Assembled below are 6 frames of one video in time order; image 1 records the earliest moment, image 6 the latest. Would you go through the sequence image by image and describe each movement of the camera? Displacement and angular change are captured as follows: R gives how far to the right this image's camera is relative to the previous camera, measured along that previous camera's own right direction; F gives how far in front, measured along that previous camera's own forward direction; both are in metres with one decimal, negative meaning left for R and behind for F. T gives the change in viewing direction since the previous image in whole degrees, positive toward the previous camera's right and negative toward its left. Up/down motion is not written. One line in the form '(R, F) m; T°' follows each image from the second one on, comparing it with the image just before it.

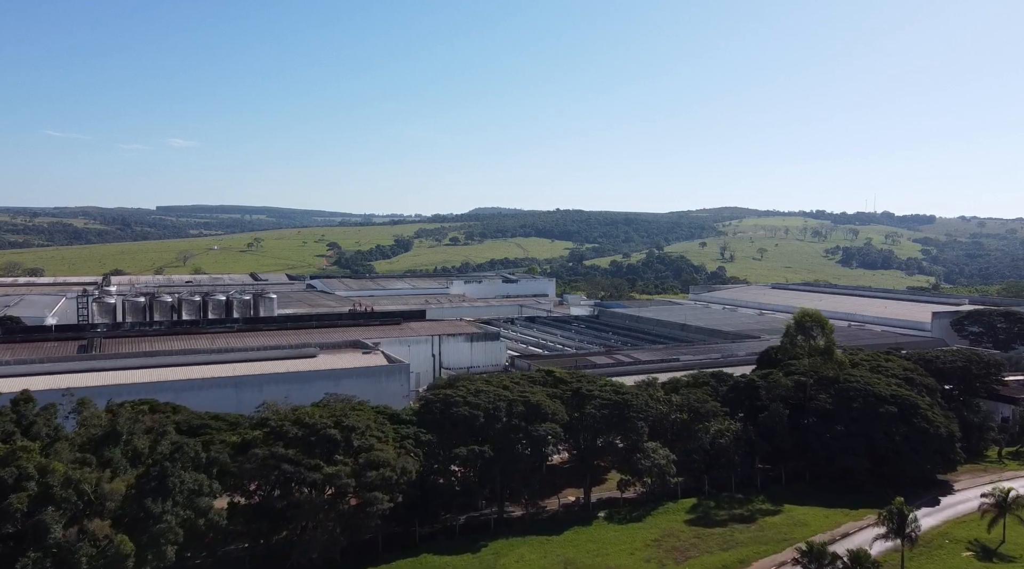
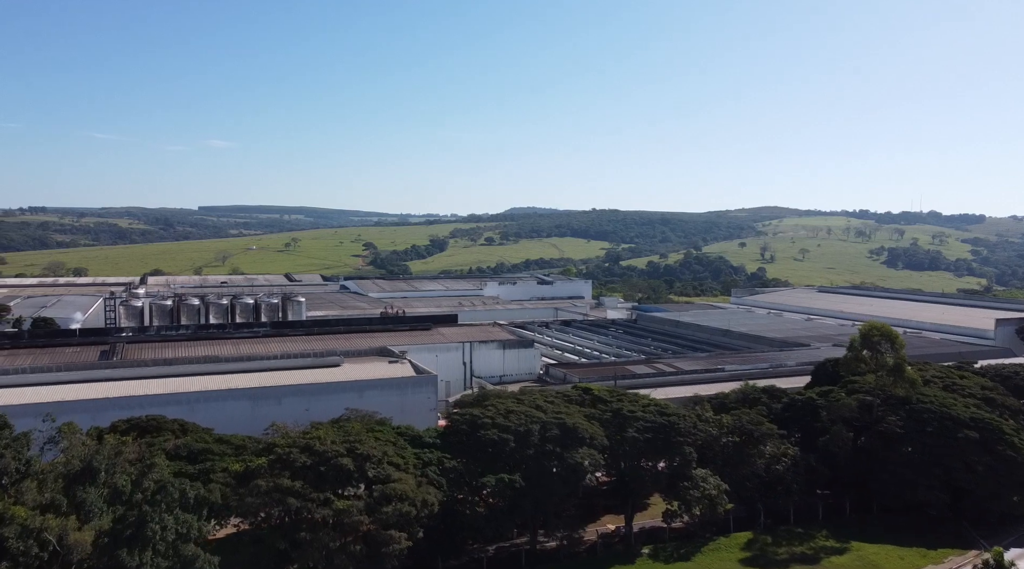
(0.0, +1.6) m; -3°
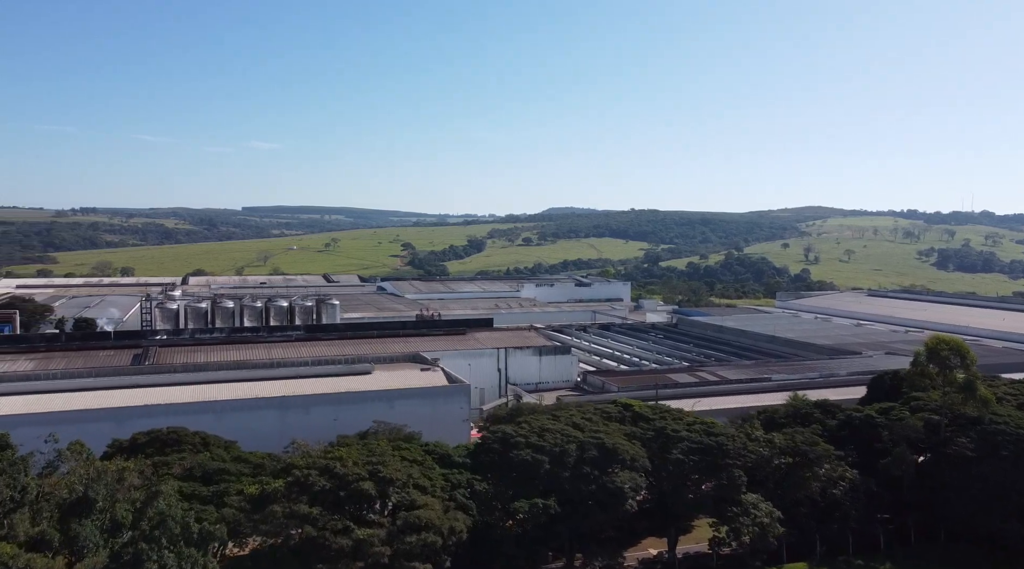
(0.0, +1.0) m; -3°
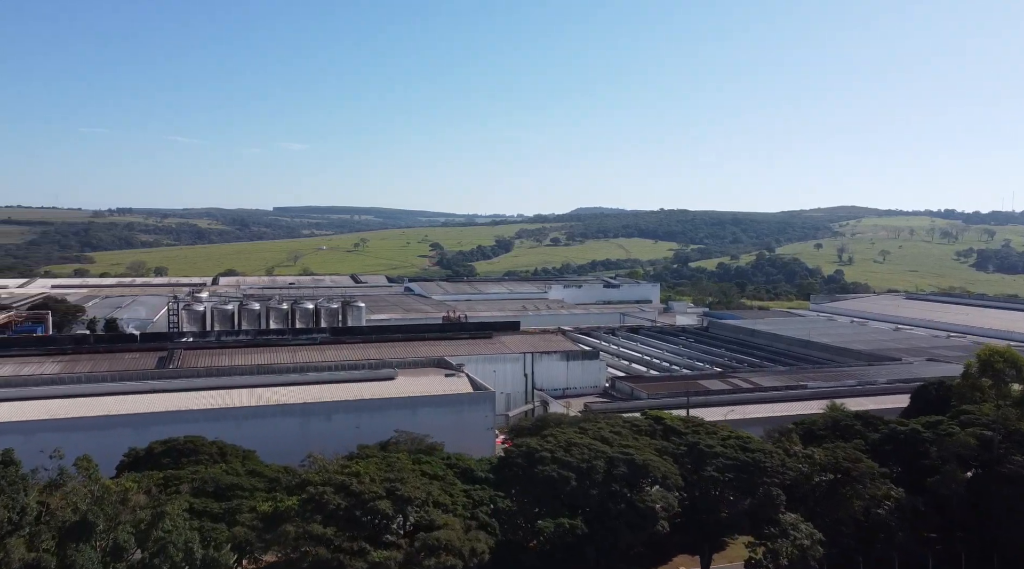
(0.0, +0.6) m; -2°
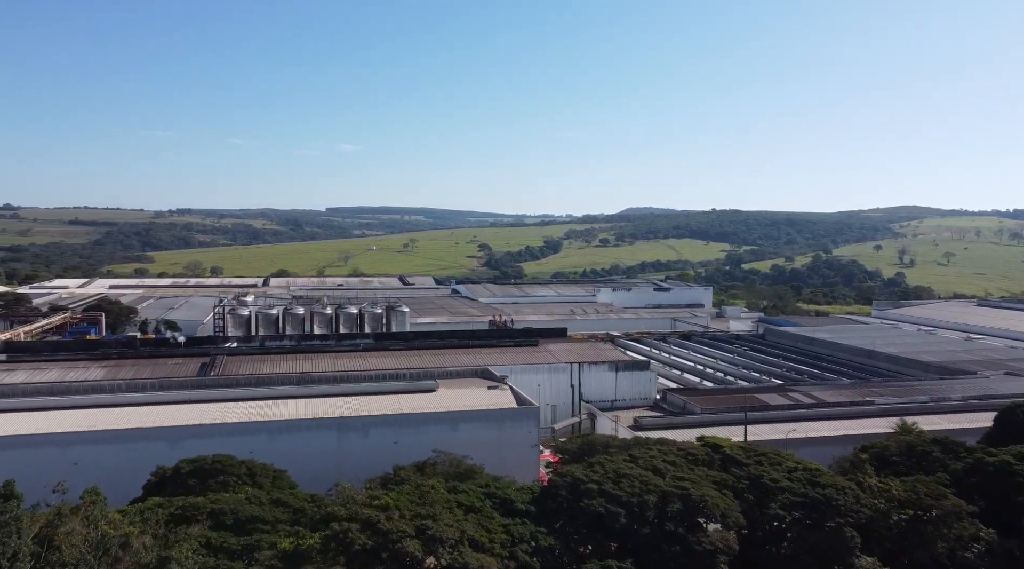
(+0.1, +1.1) m; -4°
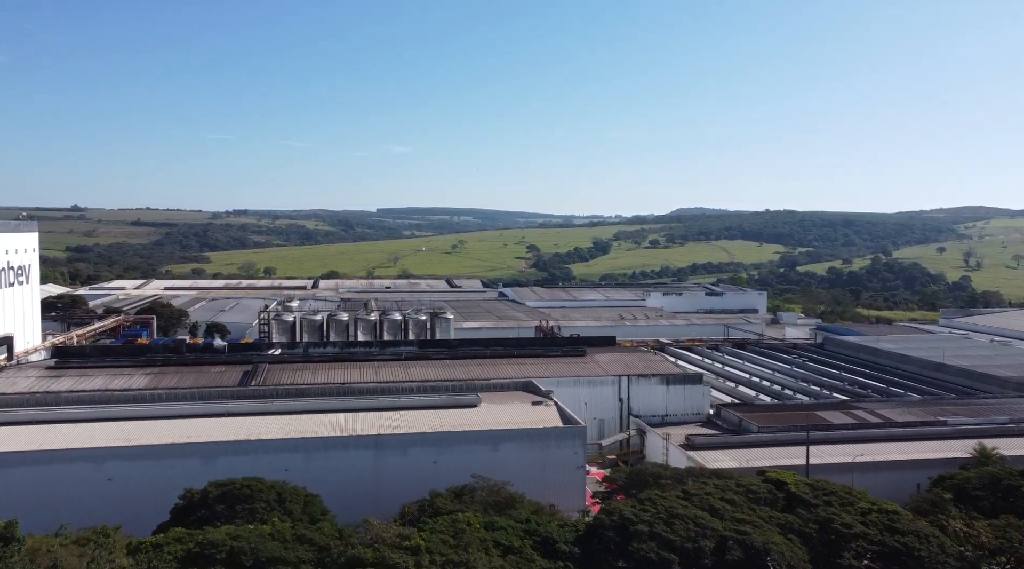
(+0.1, +1.0) m; -4°
